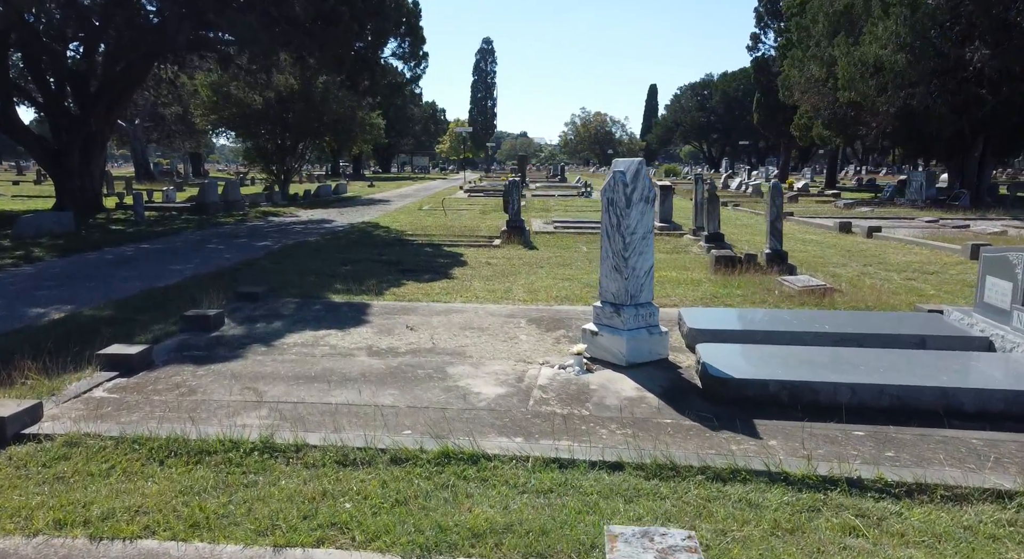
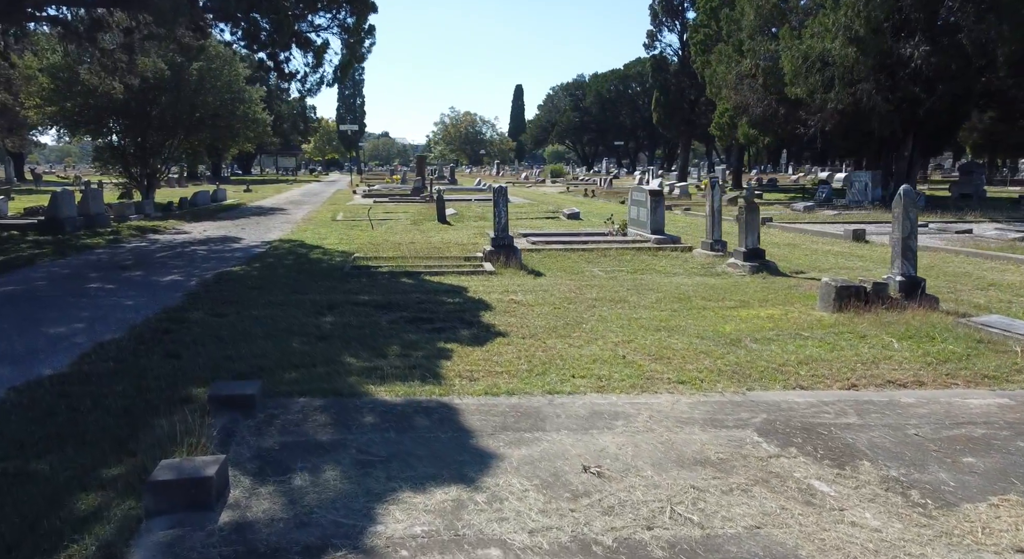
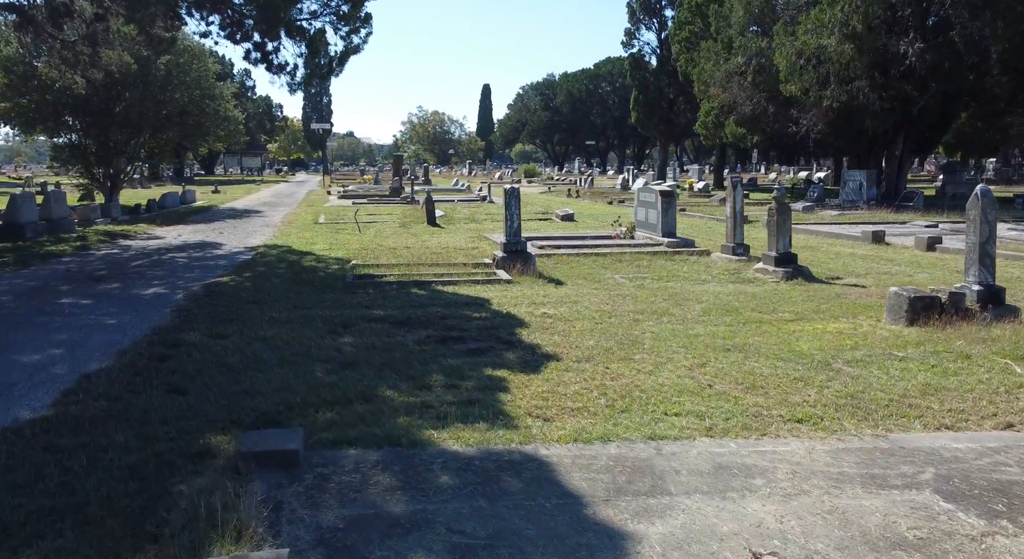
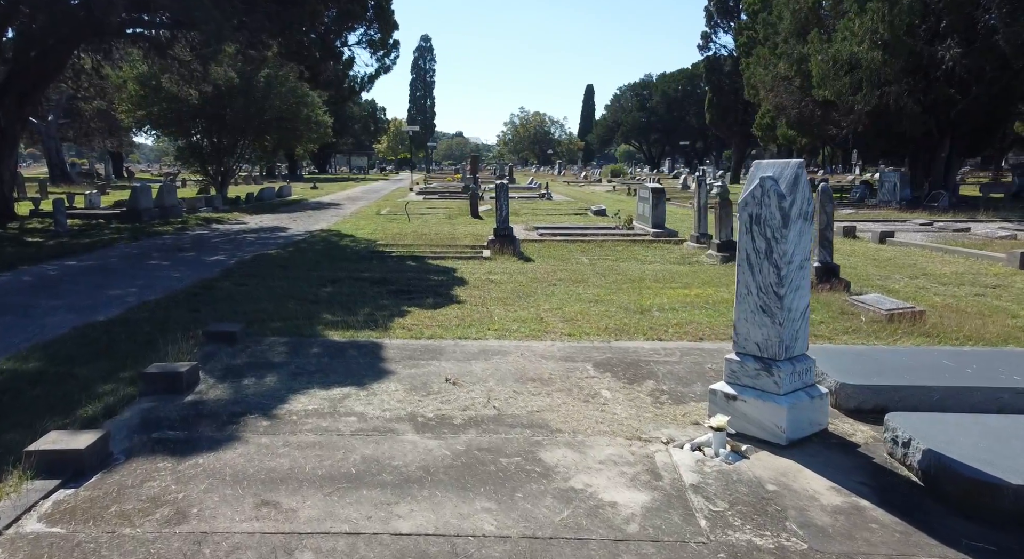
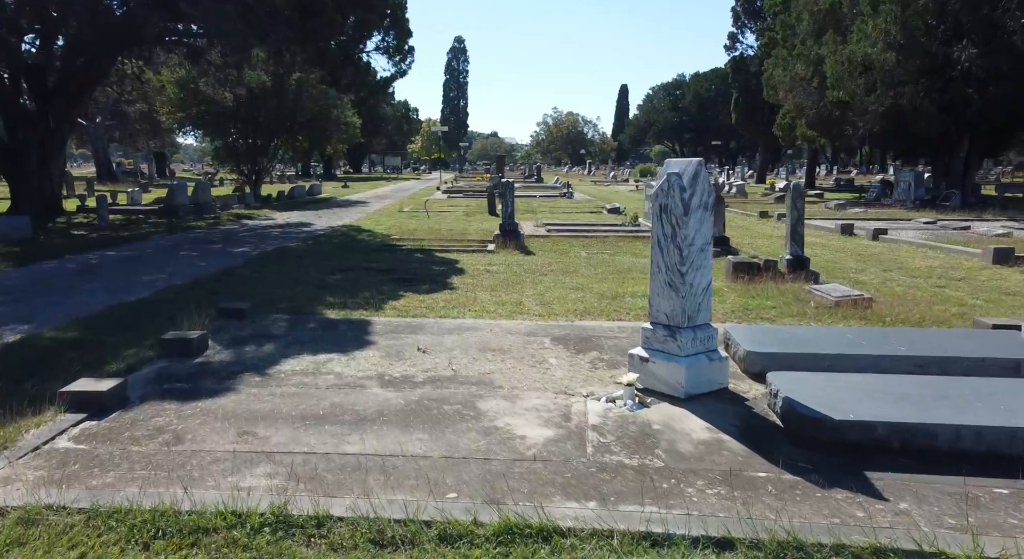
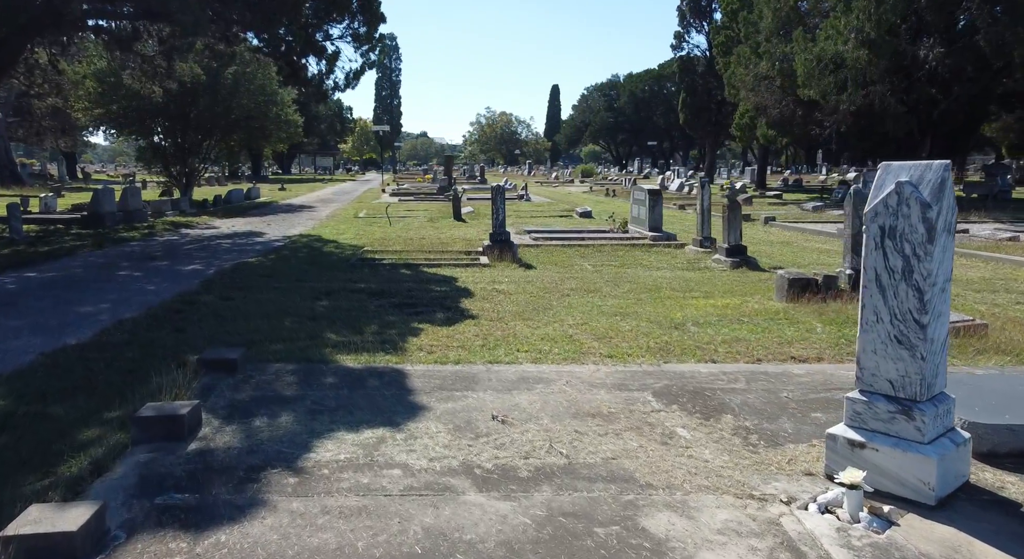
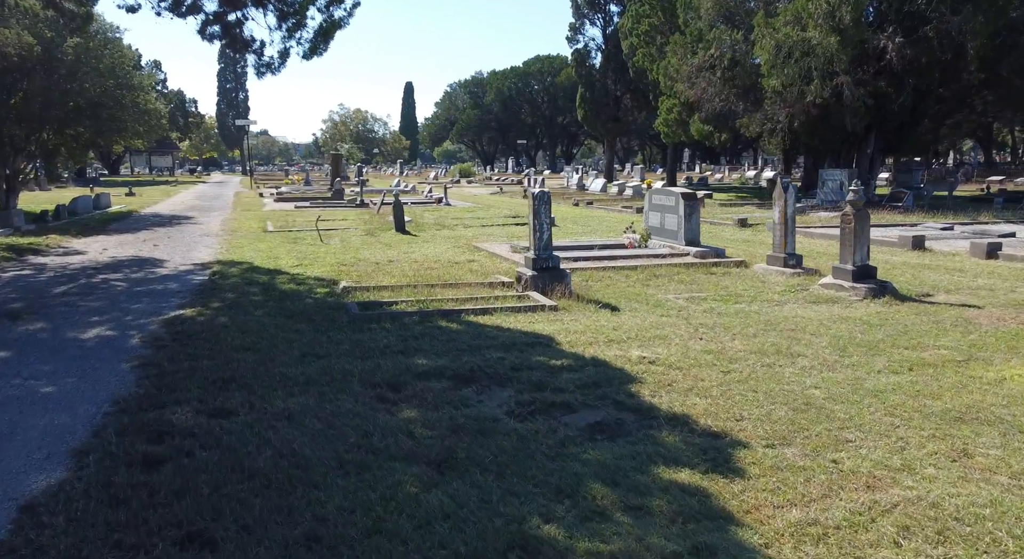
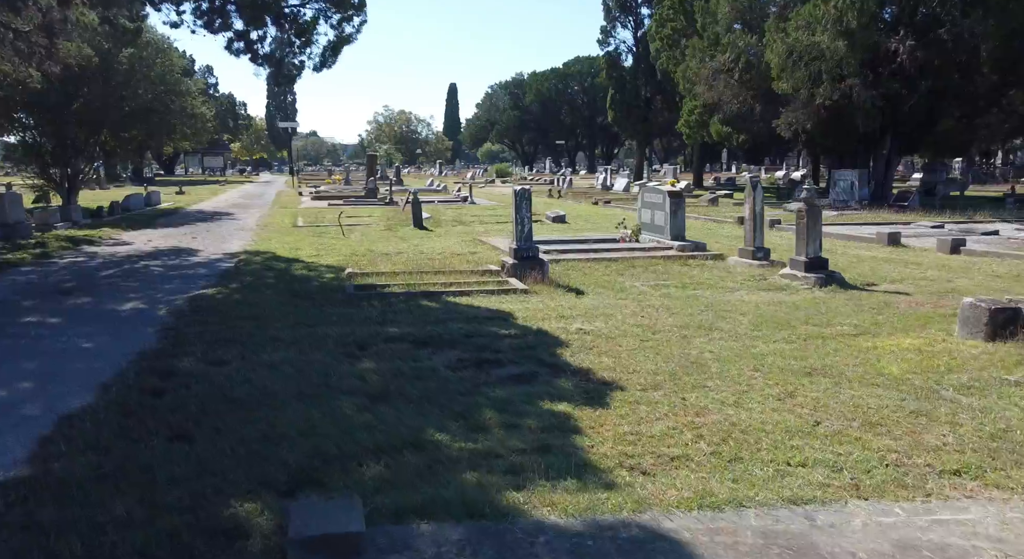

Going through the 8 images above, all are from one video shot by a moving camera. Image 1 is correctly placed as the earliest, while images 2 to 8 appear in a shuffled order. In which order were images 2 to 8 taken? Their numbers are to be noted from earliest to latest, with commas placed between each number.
5, 4, 6, 2, 3, 8, 7
